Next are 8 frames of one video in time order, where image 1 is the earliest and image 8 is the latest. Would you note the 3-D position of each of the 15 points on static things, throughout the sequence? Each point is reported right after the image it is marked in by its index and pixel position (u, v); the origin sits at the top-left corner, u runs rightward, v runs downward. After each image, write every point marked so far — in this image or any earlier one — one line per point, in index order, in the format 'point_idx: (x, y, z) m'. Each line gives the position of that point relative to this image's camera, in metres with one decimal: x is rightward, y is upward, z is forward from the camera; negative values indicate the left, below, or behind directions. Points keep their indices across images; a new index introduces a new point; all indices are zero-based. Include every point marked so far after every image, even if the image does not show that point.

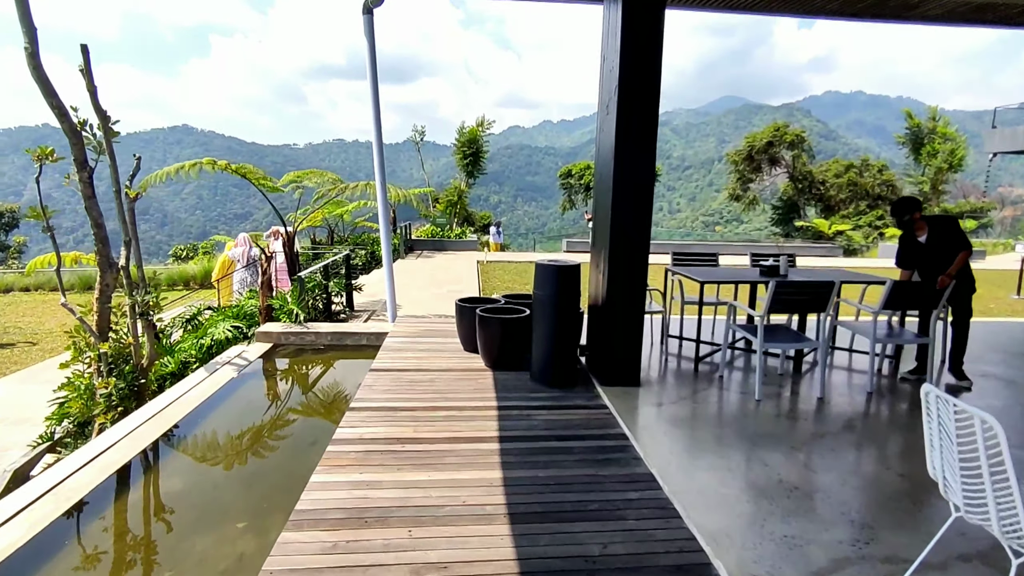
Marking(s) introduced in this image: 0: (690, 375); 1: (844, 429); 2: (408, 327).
0: (+1.2, -0.6, +3.9) m
1: (+1.8, -0.7, +3.0) m
2: (-0.9, -0.4, +4.8) m
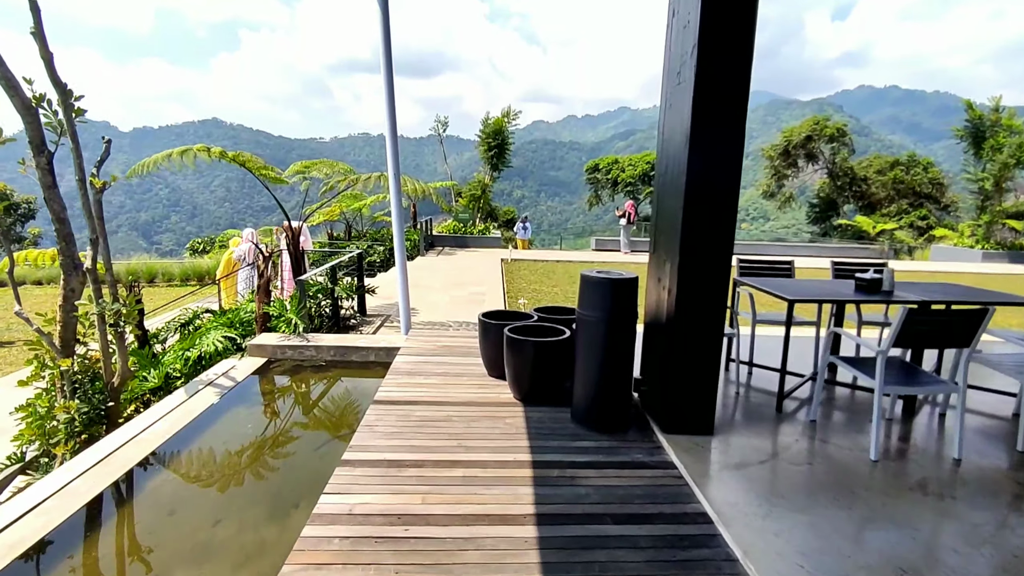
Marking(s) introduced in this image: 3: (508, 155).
0: (+1.4, -0.7, +3.1) m
1: (+1.9, -0.9, +2.2) m
2: (-0.7, -0.4, +4.1) m
3: (-0.1, +4.1, +17.3) m
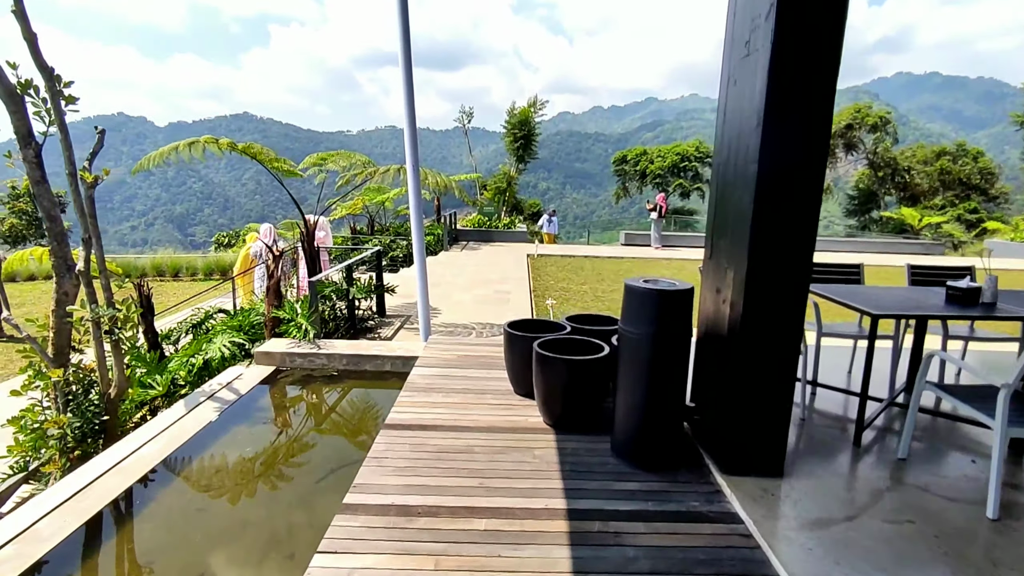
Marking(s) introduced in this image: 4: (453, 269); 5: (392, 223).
0: (+1.6, -0.8, +2.7) m
1: (+2.0, -0.9, +1.7) m
2: (-0.5, -0.4, +3.8) m
3: (+0.7, +4.3, +16.9) m
4: (-1.0, +0.3, +9.3) m
5: (-2.7, +1.5, +12.9) m
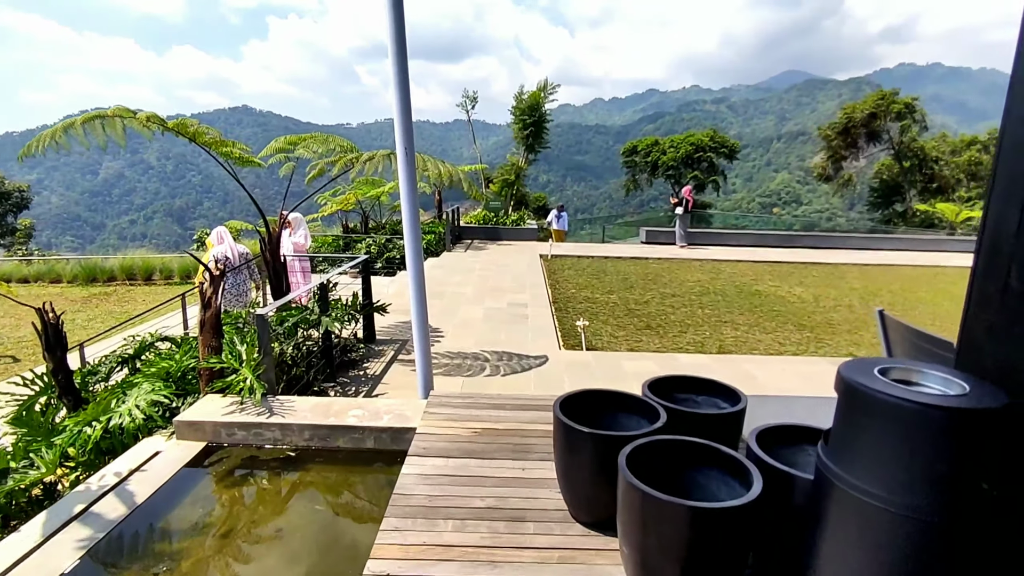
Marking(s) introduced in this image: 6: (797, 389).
0: (+1.8, -1.0, +1.4) m
1: (+2.2, -1.1, +0.5) m
2: (-0.3, -0.6, +2.5) m
3: (+0.9, +4.3, +15.6) m
4: (-0.8, +0.2, +8.0) m
5: (-2.6, +1.4, +11.7) m
6: (+2.1, -0.7, +4.1) m
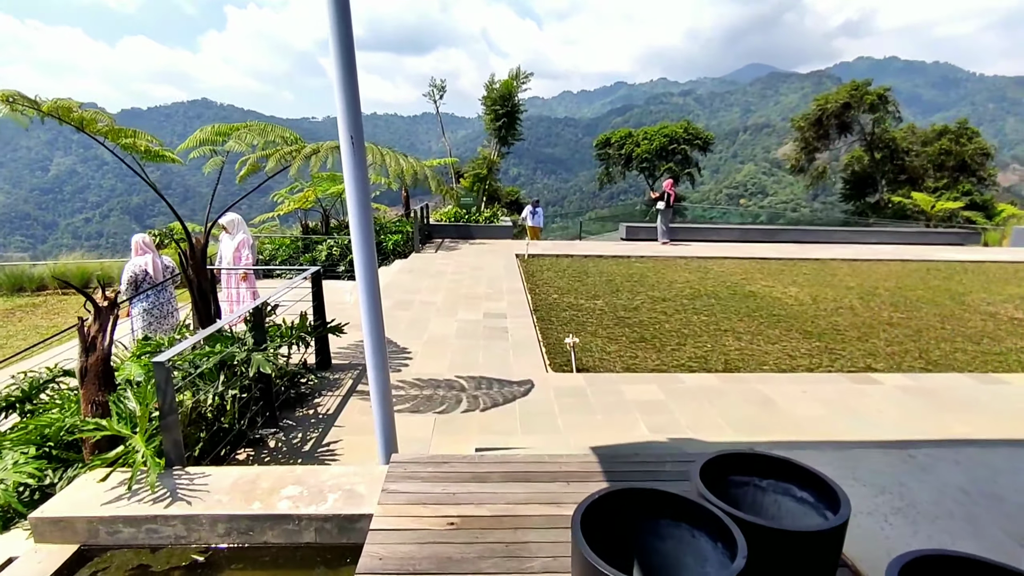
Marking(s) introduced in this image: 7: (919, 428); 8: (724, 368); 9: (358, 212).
0: (+1.8, -1.1, +0.9) m
1: (+2.3, -1.2, -0.1) m
2: (-0.3, -0.8, +1.9) m
3: (+0.1, +4.3, +14.9) m
4: (-1.1, +0.1, +7.3) m
5: (-3.1, +1.3, +10.8) m
6: (+2.0, -0.8, +3.5) m
7: (+2.4, -0.9, +3.4) m
8: (+1.7, -0.6, +4.5) m
9: (-0.7, +0.5, +2.7) m
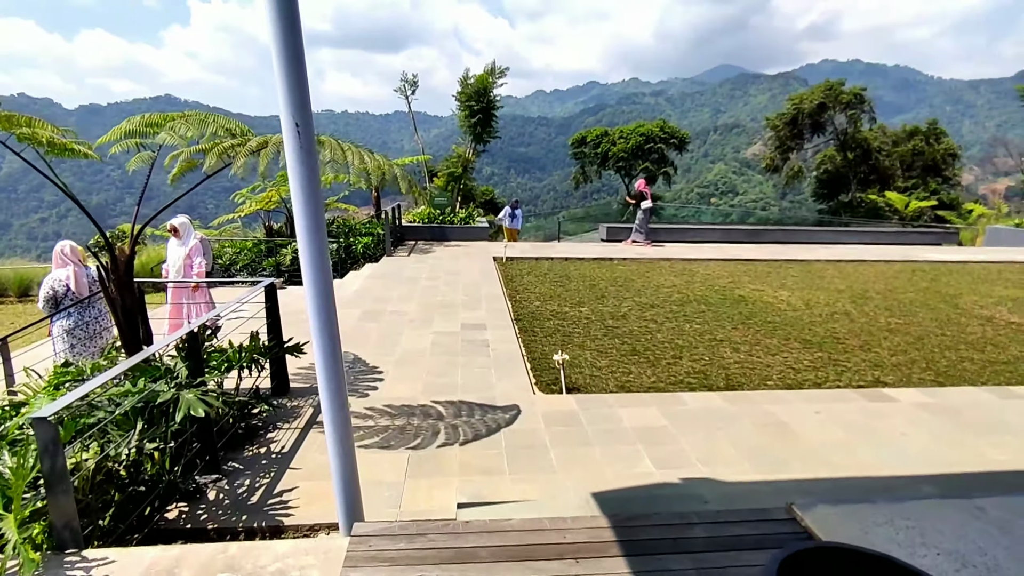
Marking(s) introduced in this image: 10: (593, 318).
0: (+1.8, -1.1, +0.5) m
1: (+2.4, -1.3, -0.4) m
2: (-0.3, -0.8, +1.4) m
3: (-0.5, +4.2, +14.4) m
4: (-1.4, 0.0, +6.8) m
5: (-3.5, +1.2, +10.2) m
6: (+1.9, -0.9, +3.2) m
7: (+2.4, -0.9, +3.0) m
8: (+1.6, -0.7, +4.1) m
9: (-0.8, +0.4, +2.2) m
10: (+0.8, -0.3, +5.8) m
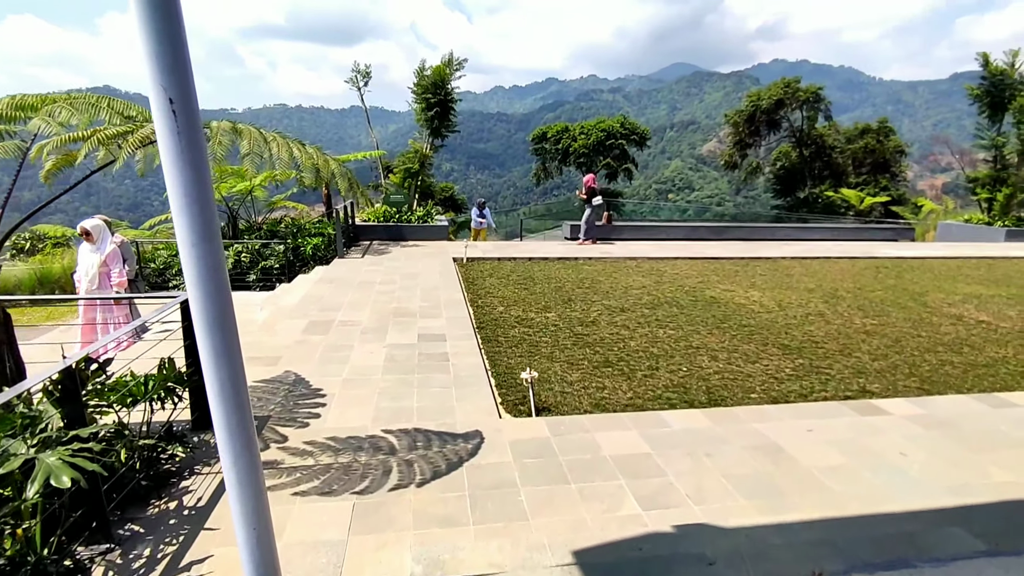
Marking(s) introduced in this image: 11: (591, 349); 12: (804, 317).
0: (+1.8, -1.2, +0.2) m
1: (+2.4, -1.4, -0.7) m
2: (-0.4, -0.9, +0.9) m
3: (-1.5, +4.2, +13.9) m
4: (-1.8, 0.0, +6.2) m
5: (-4.2, +1.2, +9.5) m
6: (+1.7, -0.9, +2.9) m
7: (+2.2, -1.0, +2.8) m
8: (+1.3, -0.8, +3.8) m
9: (-0.9, +0.3, +1.7) m
10: (+0.5, -0.3, +5.4) m
11: (+0.7, -0.5, +4.7) m
12: (+3.0, -0.3, +5.7) m
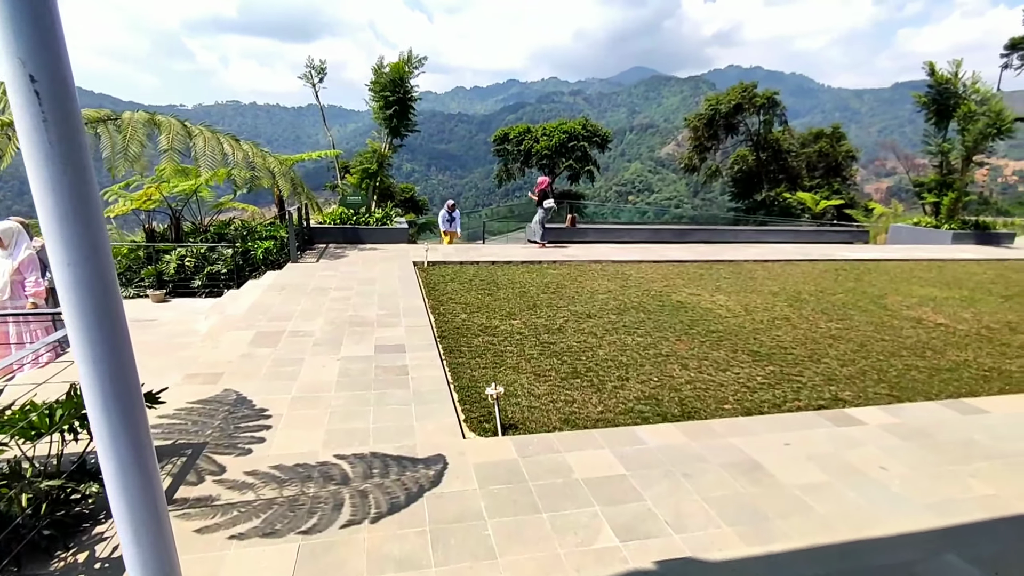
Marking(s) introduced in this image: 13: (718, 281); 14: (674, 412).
0: (+1.8, -1.2, +0.1) m
1: (+2.5, -1.4, -0.7) m
2: (-0.4, -1.0, +0.7) m
3: (-2.4, +4.1, +13.5) m
4: (-2.2, -0.1, +5.9) m
5: (-4.8, +1.1, +9.0) m
6: (+1.5, -1.0, +2.7) m
7: (+2.0, -1.0, +2.7) m
8: (+1.1, -0.8, +3.7) m
9: (-1.0, +0.2, +1.4) m
10: (+0.1, -0.4, +5.2) m
11: (+0.4, -0.6, +4.5) m
12: (+2.6, -0.3, +5.7) m
13: (+2.8, +0.1, +7.6) m
14: (+1.1, -0.8, +3.7) m
